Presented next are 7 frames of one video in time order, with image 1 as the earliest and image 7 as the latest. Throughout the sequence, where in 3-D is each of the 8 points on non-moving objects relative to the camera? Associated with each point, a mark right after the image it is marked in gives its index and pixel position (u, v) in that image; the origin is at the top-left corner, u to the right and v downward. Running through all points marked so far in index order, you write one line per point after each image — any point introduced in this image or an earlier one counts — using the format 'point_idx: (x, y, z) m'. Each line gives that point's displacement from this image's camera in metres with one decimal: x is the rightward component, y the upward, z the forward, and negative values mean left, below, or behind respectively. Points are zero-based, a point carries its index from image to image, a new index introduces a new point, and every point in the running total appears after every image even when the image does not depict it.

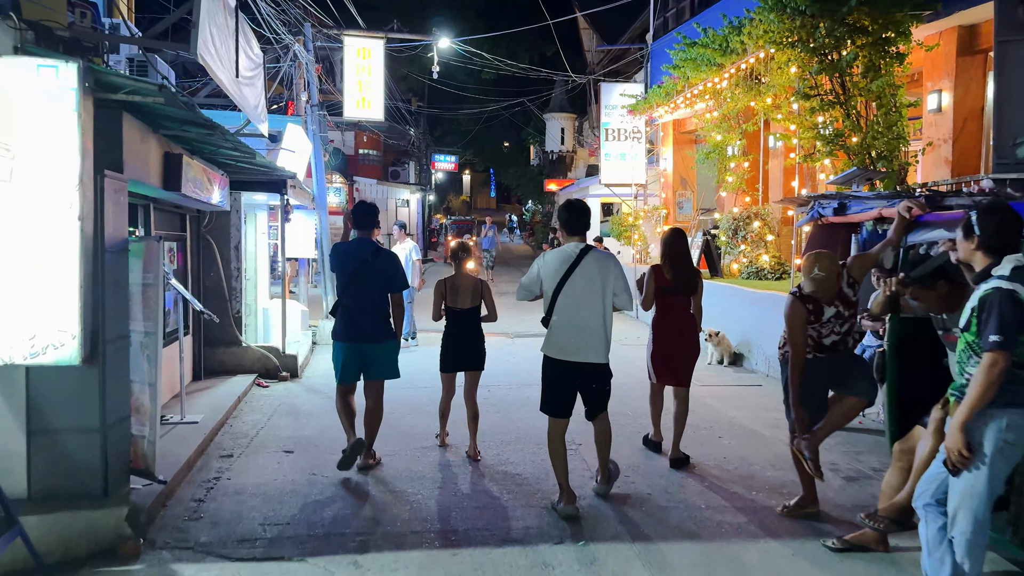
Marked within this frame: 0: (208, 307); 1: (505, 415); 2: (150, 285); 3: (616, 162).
0: (-3.1, -0.2, +8.4) m
1: (-0.1, -1.1, +7.0) m
2: (-1.9, 0.0, +4.4) m
3: (+1.9, +2.4, +15.4) m
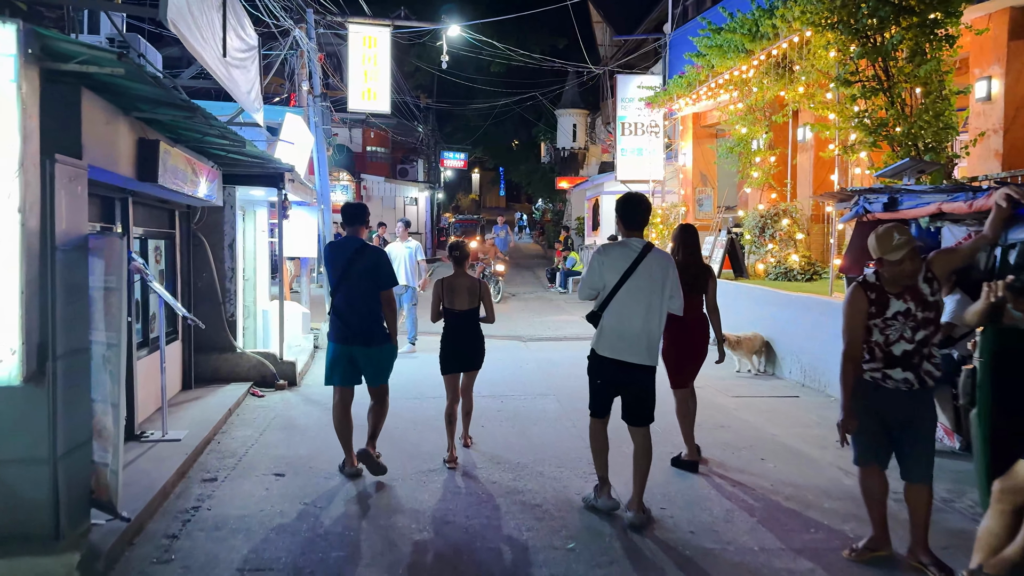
0: (-3.0, -0.2, +7.8) m
1: (+0.1, -1.1, +6.4) m
2: (-1.8, 0.0, +3.8) m
3: (+2.2, +2.4, +14.7) m
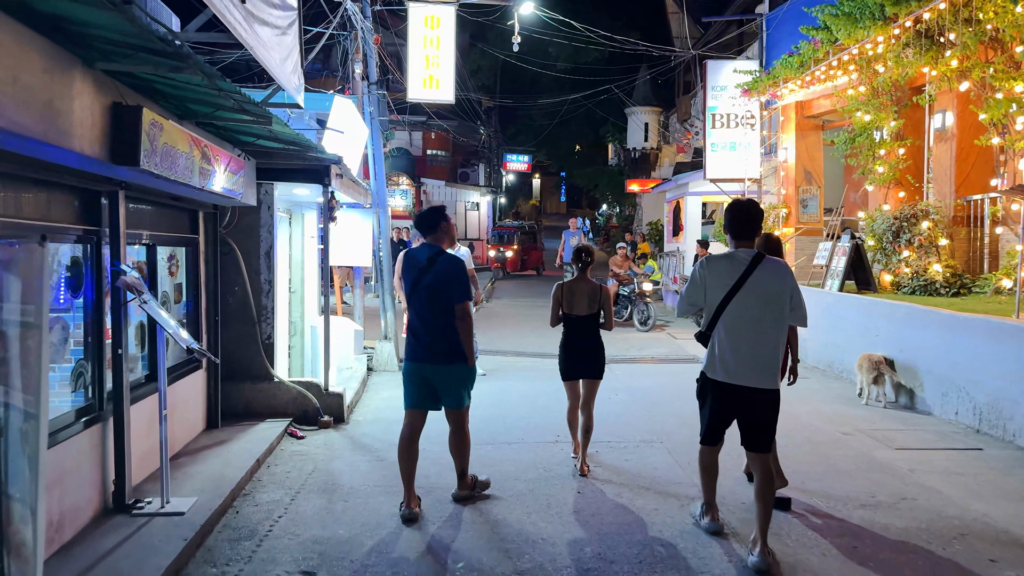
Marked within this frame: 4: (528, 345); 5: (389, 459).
0: (-2.2, -0.3, +6.5) m
1: (+0.7, -1.2, +4.9) m
2: (-1.4, -0.1, +2.4) m
3: (+3.4, +2.2, +13.1) m
4: (+0.2, -0.8, +11.4) m
5: (-0.8, -1.2, +5.6) m
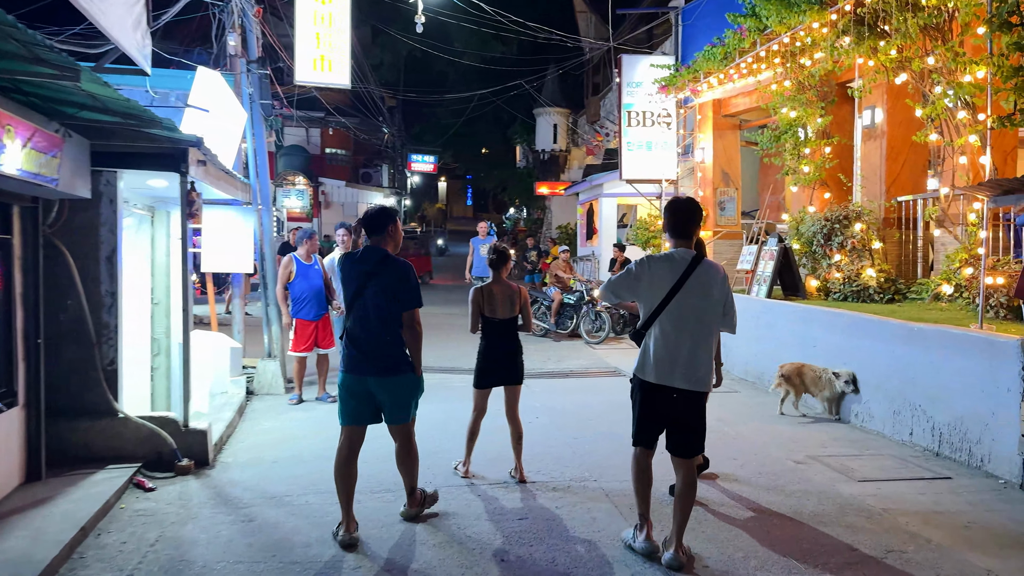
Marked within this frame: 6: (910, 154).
0: (-2.9, -0.4, +5.2) m
1: (+0.2, -1.3, +3.9) m
2: (-1.6, -0.2, +1.2) m
3: (+2.0, +2.1, +12.4) m
4: (-1.0, -0.9, +10.3) m
5: (-1.4, -1.2, +4.4) m
6: (+4.3, +1.5, +8.9) m
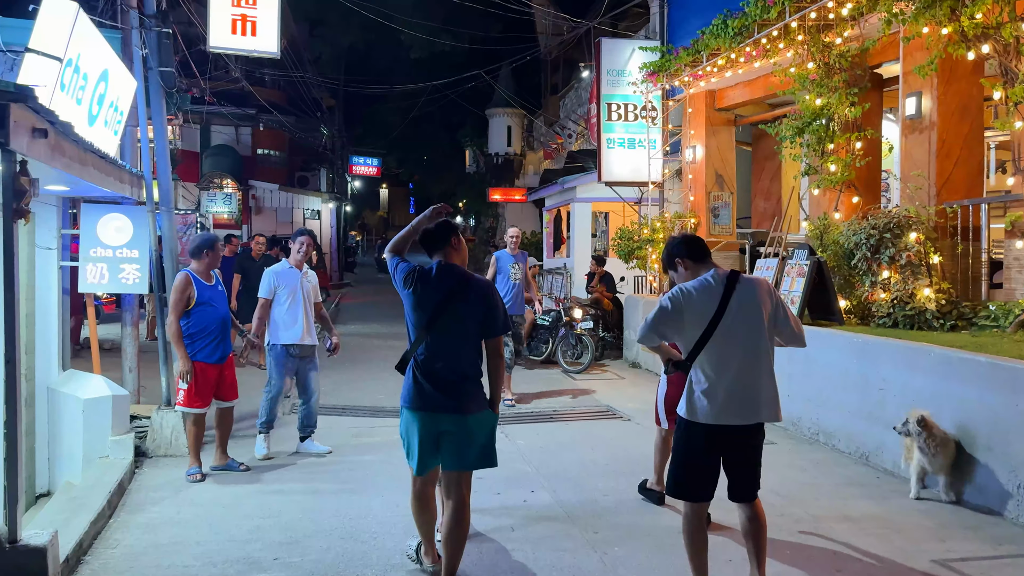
0: (-2.8, -0.6, +3.1) m
1: (+0.4, -1.5, +2.1) m
2: (-1.2, -0.3, -0.7) m
3: (+1.5, +1.8, +10.7) m
4: (-1.3, -1.1, +8.4) m
5: (-1.3, -1.4, +2.5) m
6: (+4.1, +1.3, +7.4) m
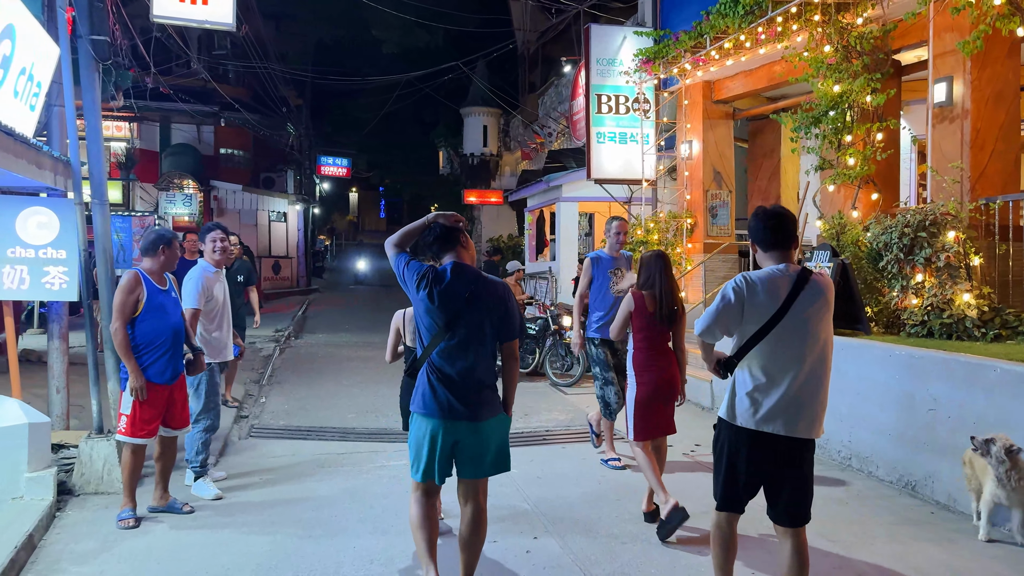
0: (-2.7, -0.6, +2.2) m
1: (+0.5, -1.5, +1.3) m
2: (-1.0, -0.3, -1.6) m
3: (+1.3, +1.8, +9.9) m
4: (-1.4, -1.2, +7.5) m
5: (-1.2, -1.4, +1.6) m
6: (+4.0, +1.2, +6.7) m
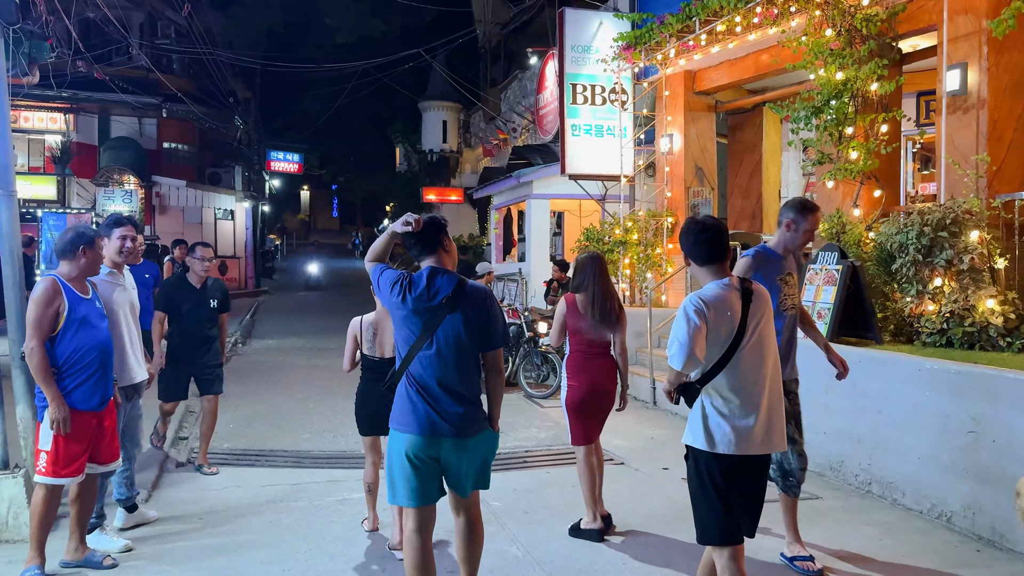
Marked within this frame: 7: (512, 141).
0: (-2.6, -0.7, +1.3) m
1: (+0.7, -1.5, +0.6) m
2: (-0.7, -0.3, -2.4) m
3: (+0.9, +1.7, +9.3) m
4: (-1.6, -1.2, +6.7) m
5: (-1.0, -1.5, +0.8) m
6: (+3.8, +1.2, +6.2) m
7: (-0.1, +3.2, +17.7) m
